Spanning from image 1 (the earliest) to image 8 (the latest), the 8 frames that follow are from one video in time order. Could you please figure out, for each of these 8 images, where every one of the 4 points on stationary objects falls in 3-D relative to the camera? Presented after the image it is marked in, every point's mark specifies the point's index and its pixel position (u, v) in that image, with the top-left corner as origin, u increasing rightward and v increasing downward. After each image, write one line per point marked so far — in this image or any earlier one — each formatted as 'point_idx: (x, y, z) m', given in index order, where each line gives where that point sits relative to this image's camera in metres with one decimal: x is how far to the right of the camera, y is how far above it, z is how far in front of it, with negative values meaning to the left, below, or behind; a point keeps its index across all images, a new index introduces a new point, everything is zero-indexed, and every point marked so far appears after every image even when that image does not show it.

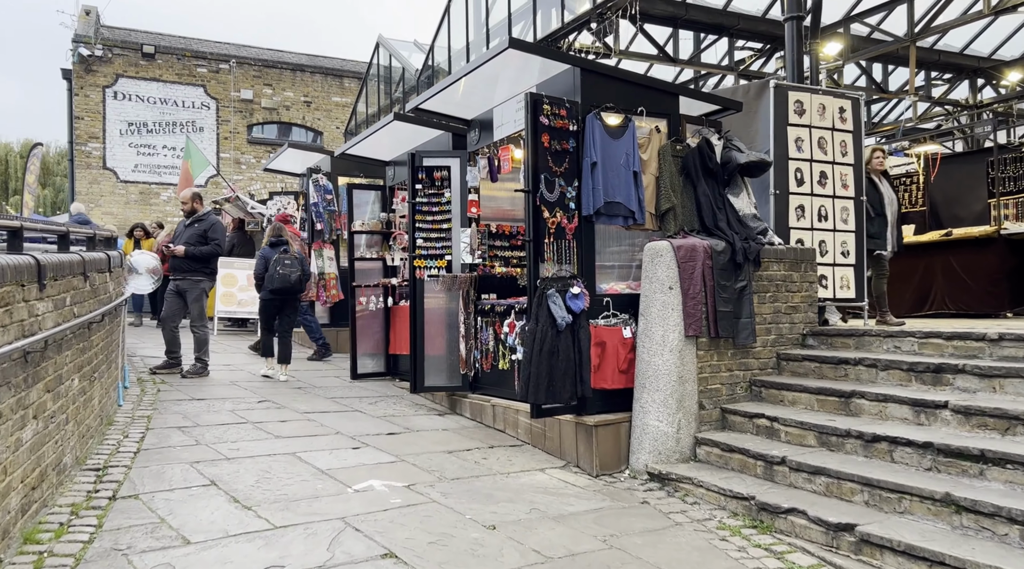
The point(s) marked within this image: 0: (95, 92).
0: (-9.6, +4.4, +18.7) m
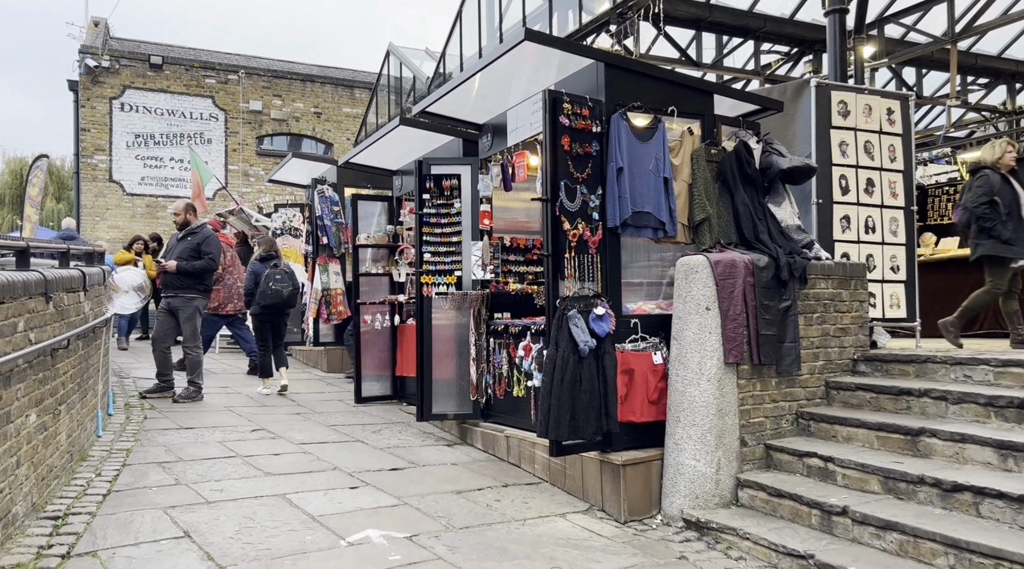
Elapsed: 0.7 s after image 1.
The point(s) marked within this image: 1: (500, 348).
0: (-9.2, +4.1, +18.3) m
1: (-0.1, -0.5, +6.8) m
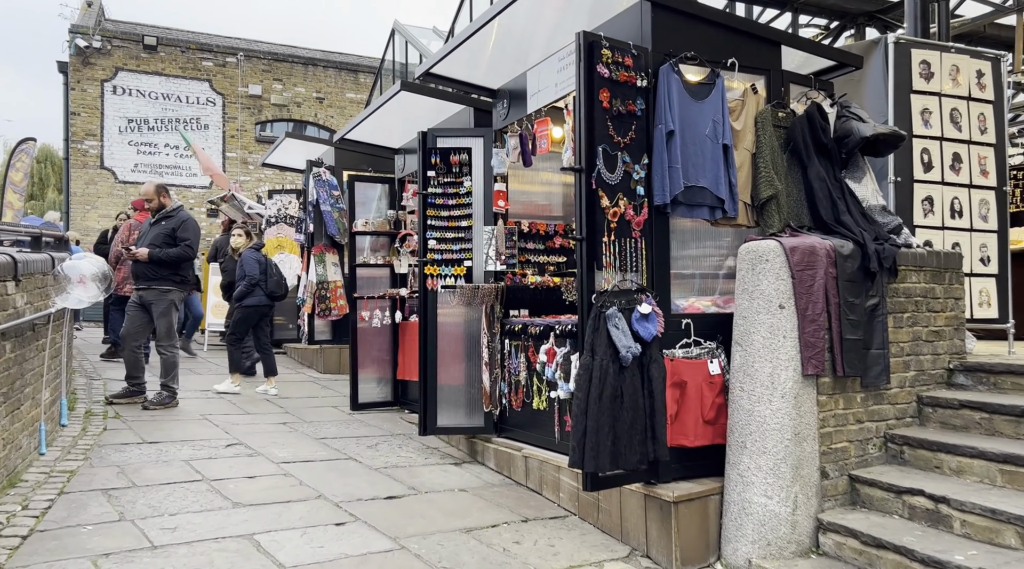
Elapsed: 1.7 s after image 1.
0: (-9.0, +4.2, +17.3) m
1: (0.0, -0.5, +5.8) m
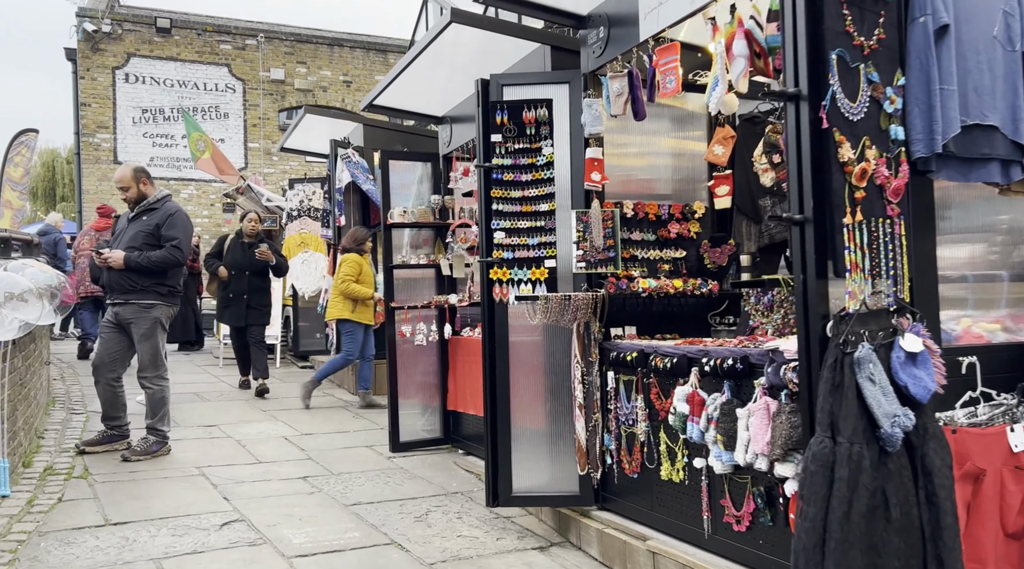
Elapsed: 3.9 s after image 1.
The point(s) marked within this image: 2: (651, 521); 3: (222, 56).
0: (-8.0, +4.1, +15.8) m
1: (+0.6, -0.5, +4.0) m
2: (+0.7, -1.1, +3.8) m
3: (-6.1, +4.8, +17.0) m
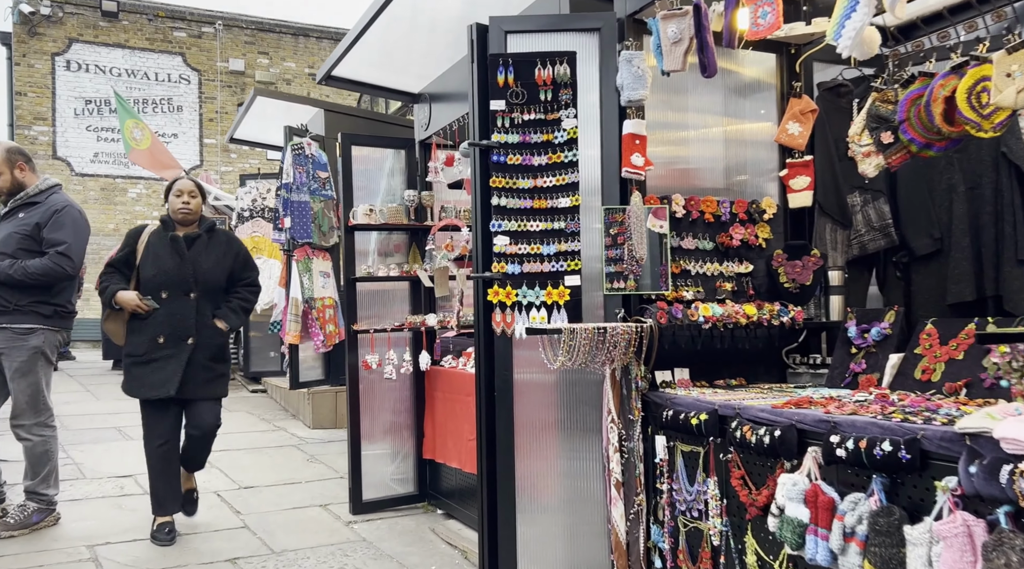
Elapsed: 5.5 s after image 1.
0: (-8.4, +4.0, +14.3) m
1: (+0.6, -0.6, +2.8) m
2: (+0.7, -1.2, +2.6) m
3: (-6.5, +4.7, +15.5) m
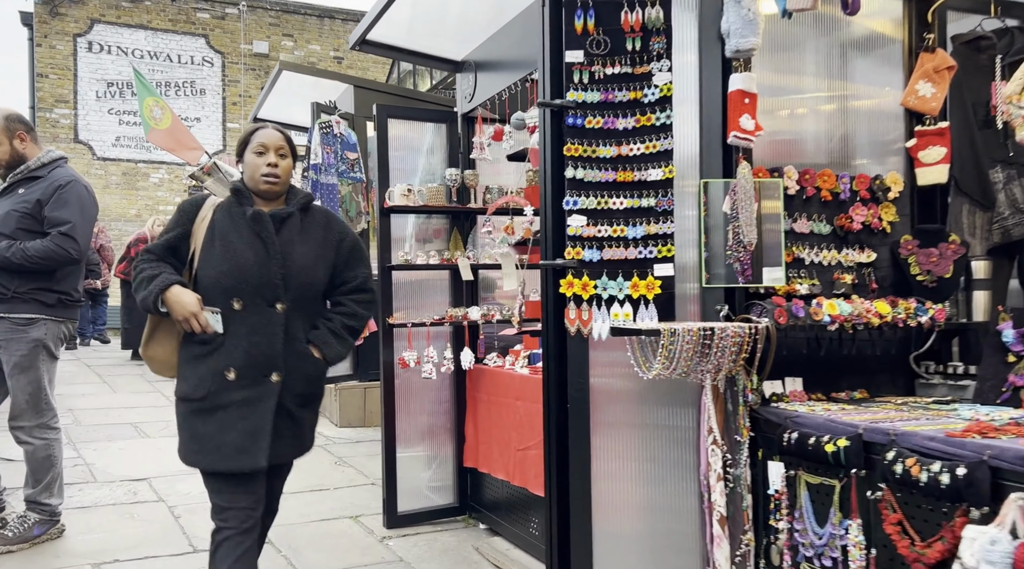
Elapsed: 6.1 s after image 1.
0: (-7.8, +4.2, +14.0) m
1: (+0.8, -0.6, +2.2) m
2: (+0.9, -1.2, +2.0) m
3: (-5.9, +4.9, +15.1) m
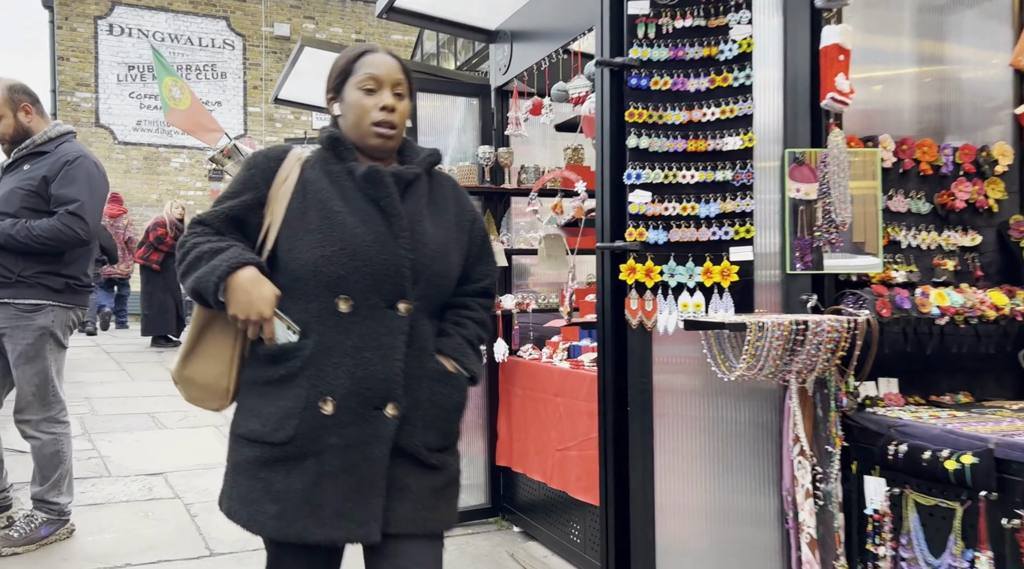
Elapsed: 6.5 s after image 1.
0: (-7.4, +4.5, +13.8) m
1: (+1.0, -0.6, +1.9) m
2: (+1.1, -1.2, +1.7) m
3: (-5.4, +5.2, +14.8) m
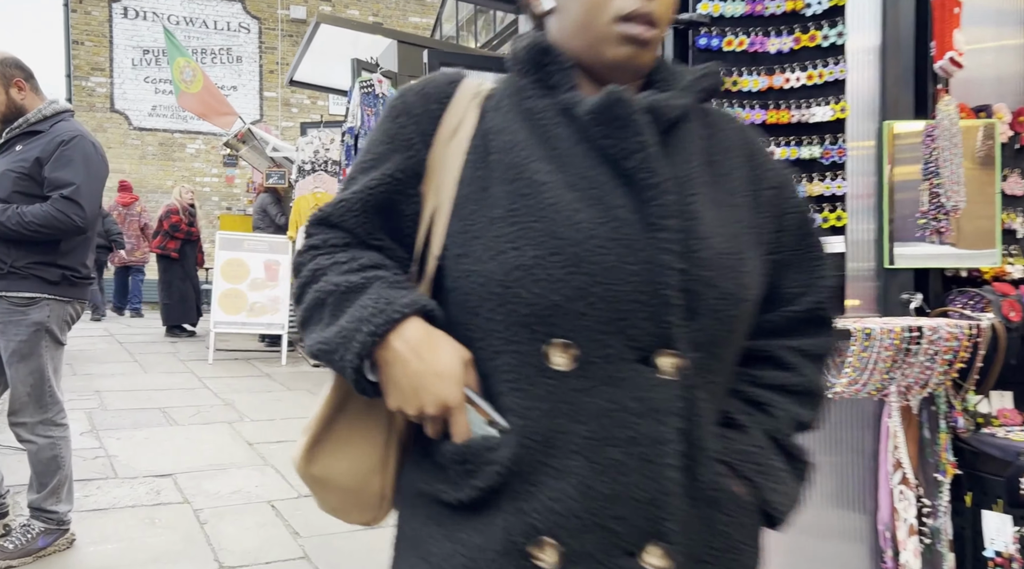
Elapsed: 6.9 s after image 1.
0: (-7.0, +4.7, +13.5) m
1: (+1.1, -0.6, +1.6) m
2: (+1.2, -1.2, +1.4) m
3: (-5.1, +5.4, +14.5) m
